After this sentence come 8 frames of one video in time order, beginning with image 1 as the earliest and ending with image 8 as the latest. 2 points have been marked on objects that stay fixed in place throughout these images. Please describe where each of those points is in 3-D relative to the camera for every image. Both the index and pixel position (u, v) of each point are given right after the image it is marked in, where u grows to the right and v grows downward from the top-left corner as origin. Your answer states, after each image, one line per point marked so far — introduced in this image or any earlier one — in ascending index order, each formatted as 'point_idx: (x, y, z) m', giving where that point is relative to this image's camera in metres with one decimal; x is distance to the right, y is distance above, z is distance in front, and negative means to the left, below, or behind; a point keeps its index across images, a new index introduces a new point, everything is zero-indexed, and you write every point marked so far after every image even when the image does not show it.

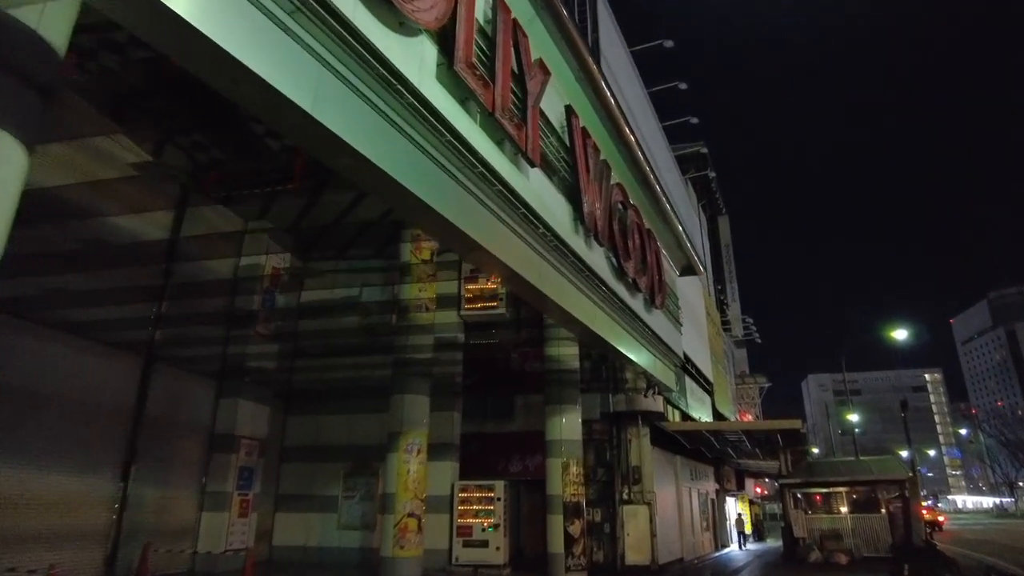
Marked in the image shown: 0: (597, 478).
0: (+2.6, -5.8, +19.5) m
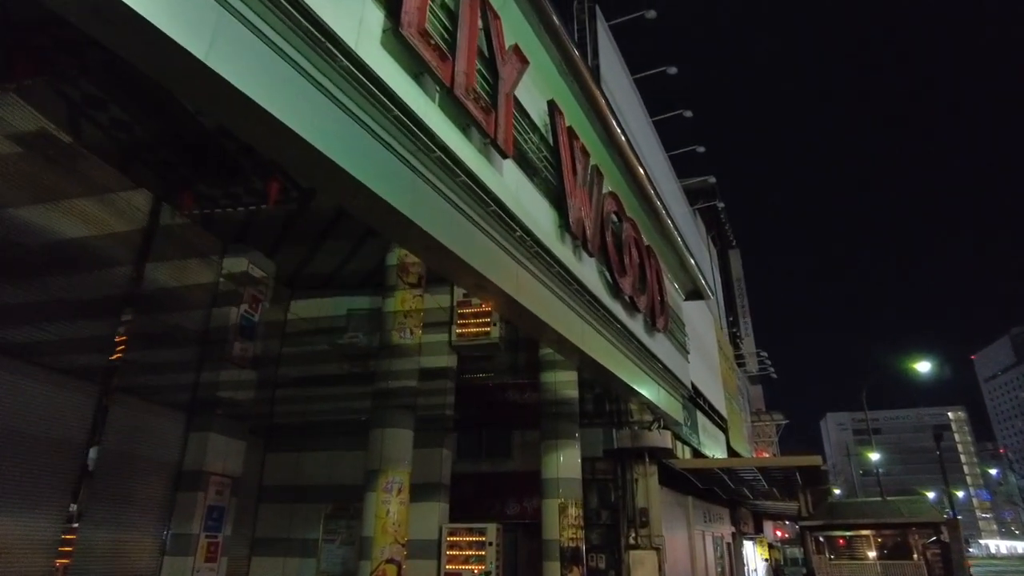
0: (+2.5, -6.6, +18.0) m
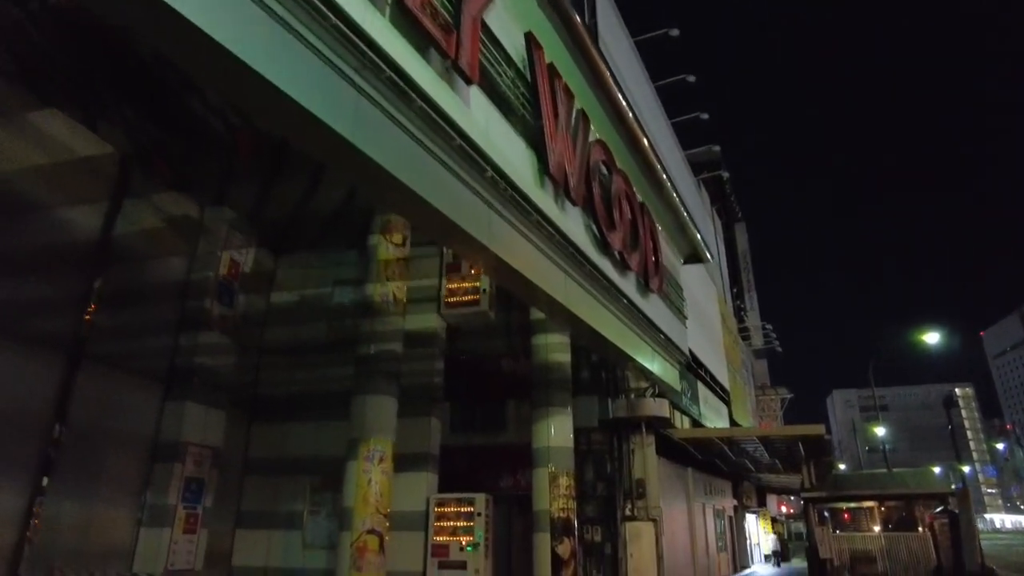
0: (+2.3, -5.6, +17.5) m
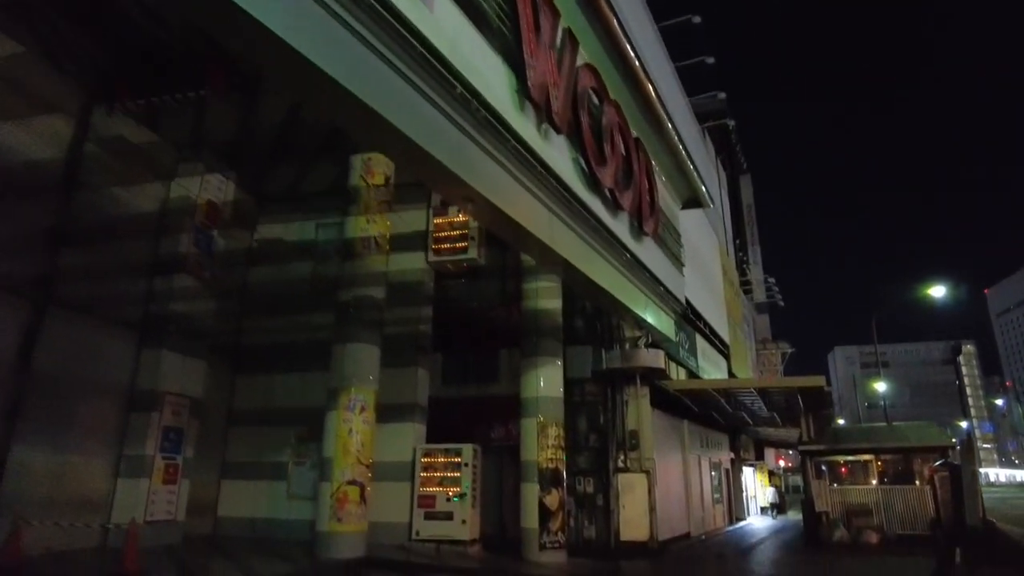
0: (+2.1, -4.2, +17.1) m
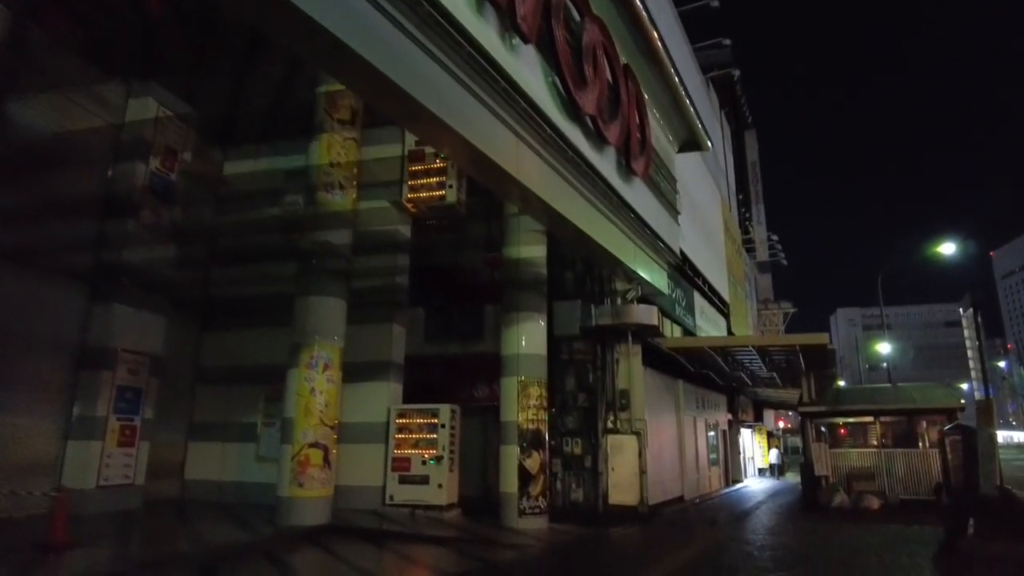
0: (+1.7, -3.0, +16.3) m
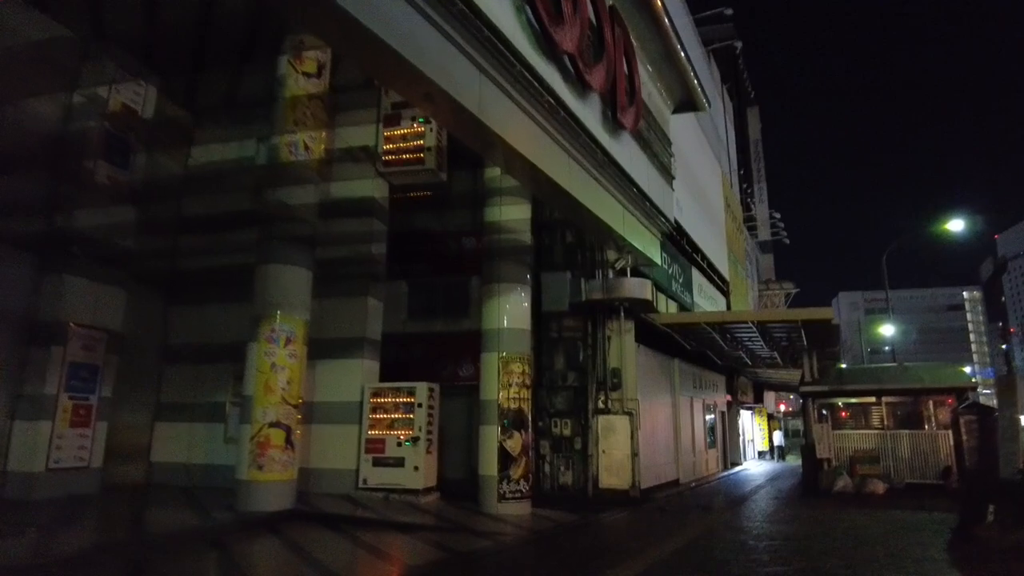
0: (+1.3, -2.3, +15.5) m
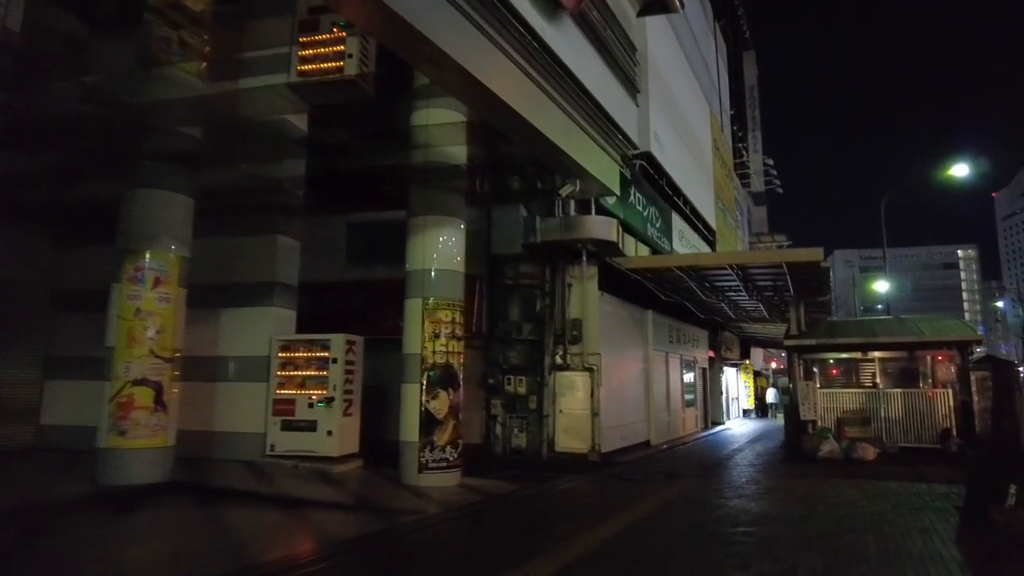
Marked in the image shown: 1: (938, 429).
0: (+0.2, -1.1, +13.7) m
1: (+9.4, -3.1, +13.9) m
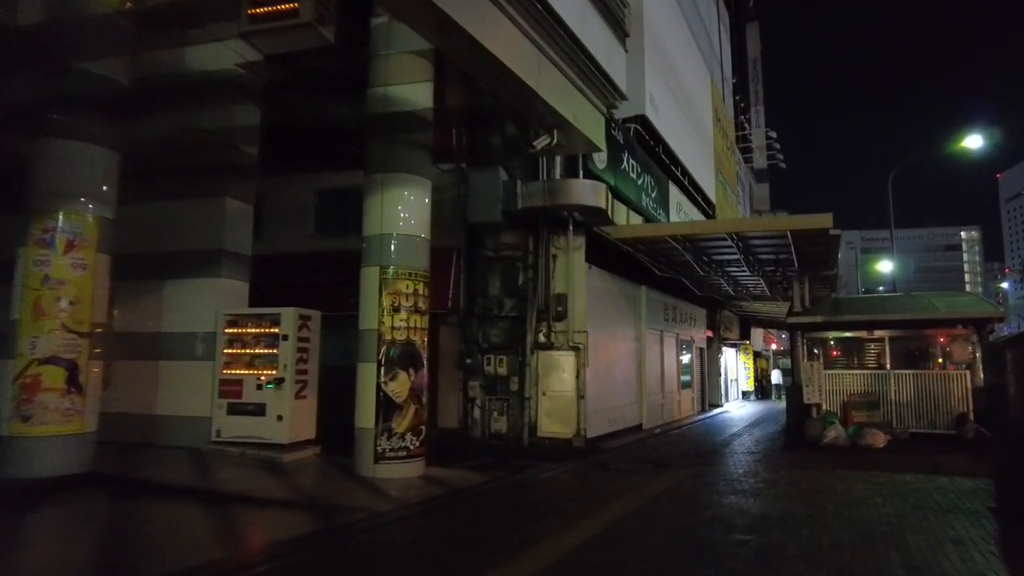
0: (-0.2, -0.5, +12.6) m
1: (+8.9, -2.5, +12.9) m
